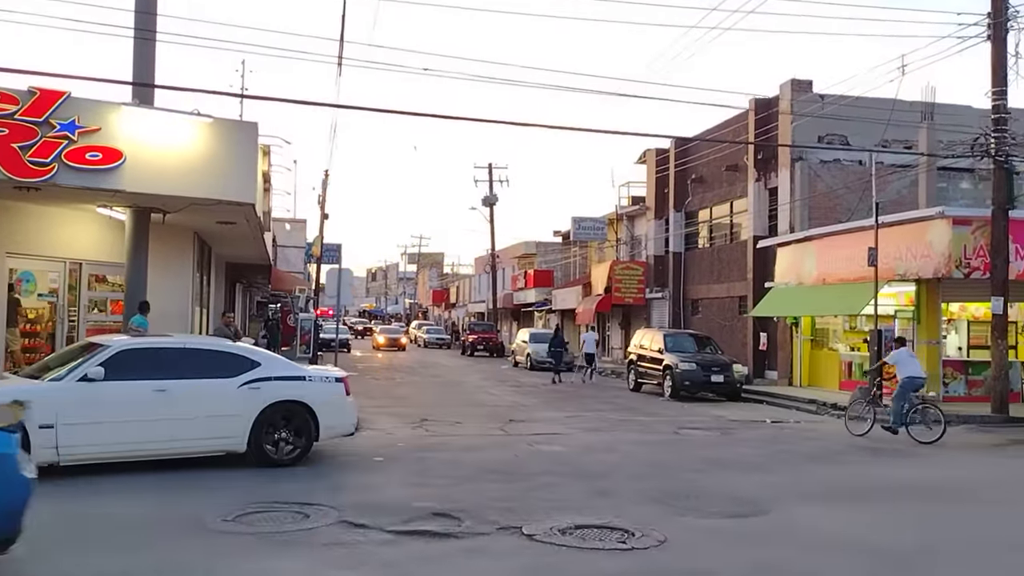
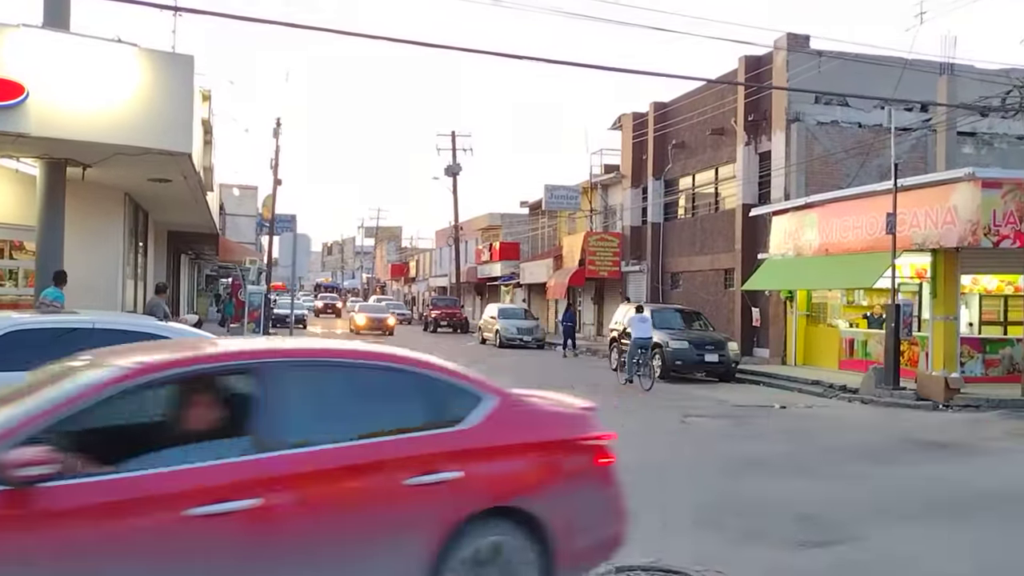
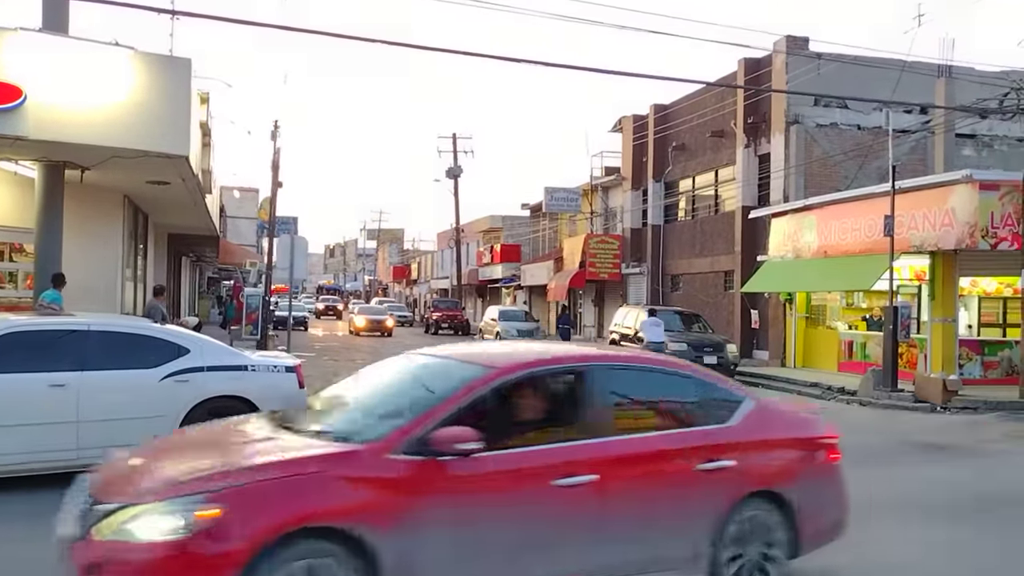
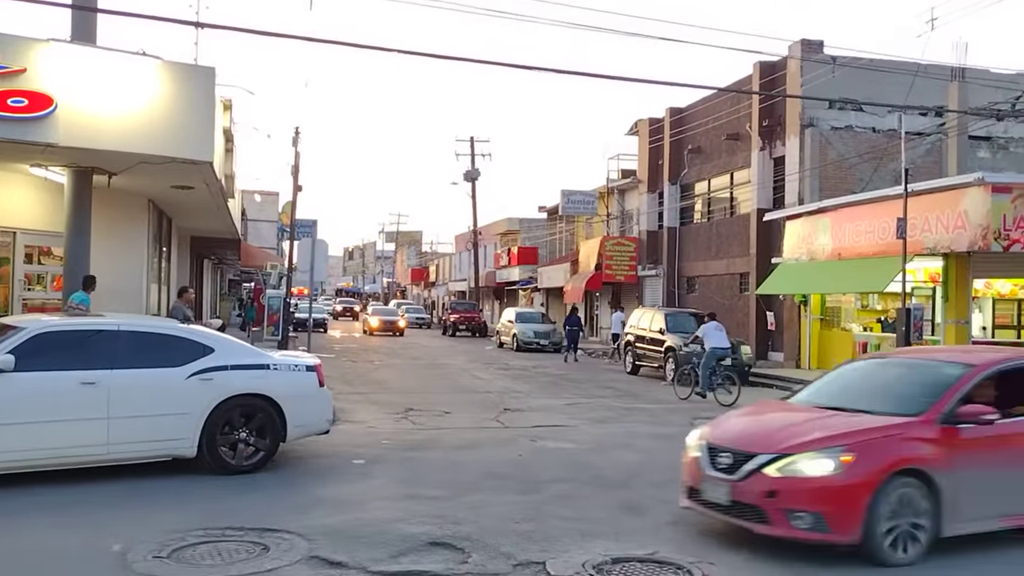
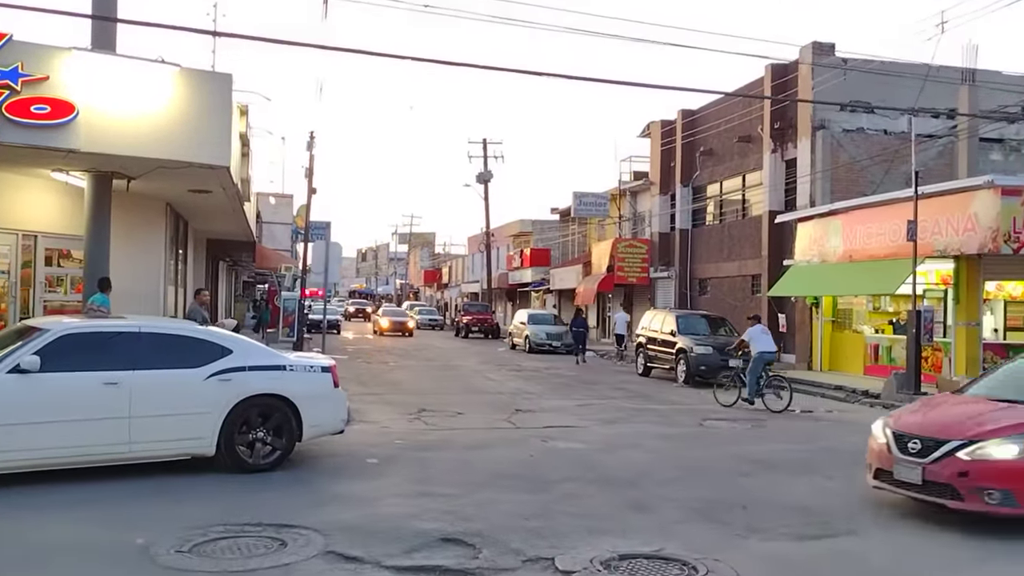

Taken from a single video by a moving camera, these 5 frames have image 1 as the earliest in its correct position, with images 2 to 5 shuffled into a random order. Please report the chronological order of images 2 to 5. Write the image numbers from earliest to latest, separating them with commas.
5, 4, 3, 2
